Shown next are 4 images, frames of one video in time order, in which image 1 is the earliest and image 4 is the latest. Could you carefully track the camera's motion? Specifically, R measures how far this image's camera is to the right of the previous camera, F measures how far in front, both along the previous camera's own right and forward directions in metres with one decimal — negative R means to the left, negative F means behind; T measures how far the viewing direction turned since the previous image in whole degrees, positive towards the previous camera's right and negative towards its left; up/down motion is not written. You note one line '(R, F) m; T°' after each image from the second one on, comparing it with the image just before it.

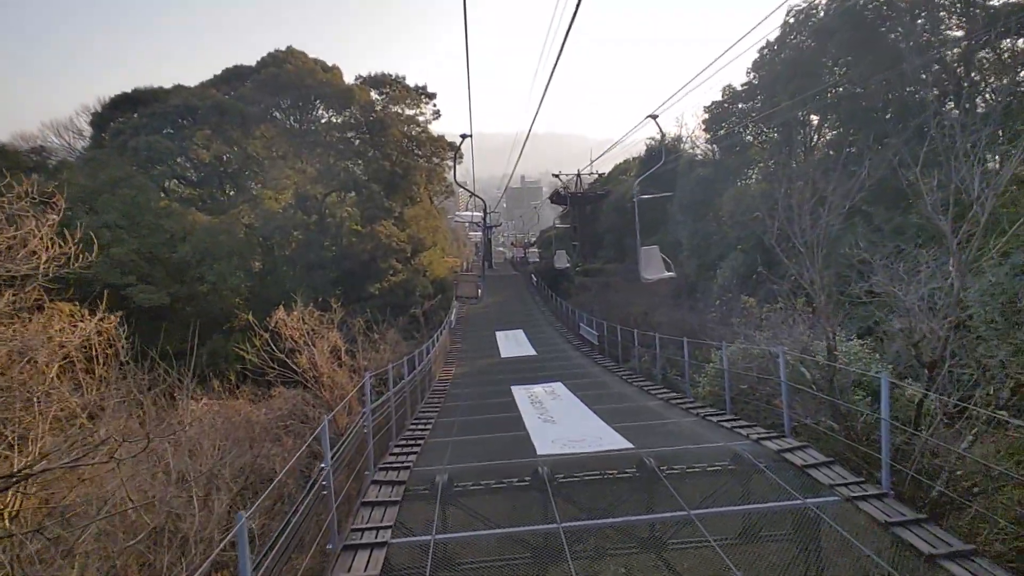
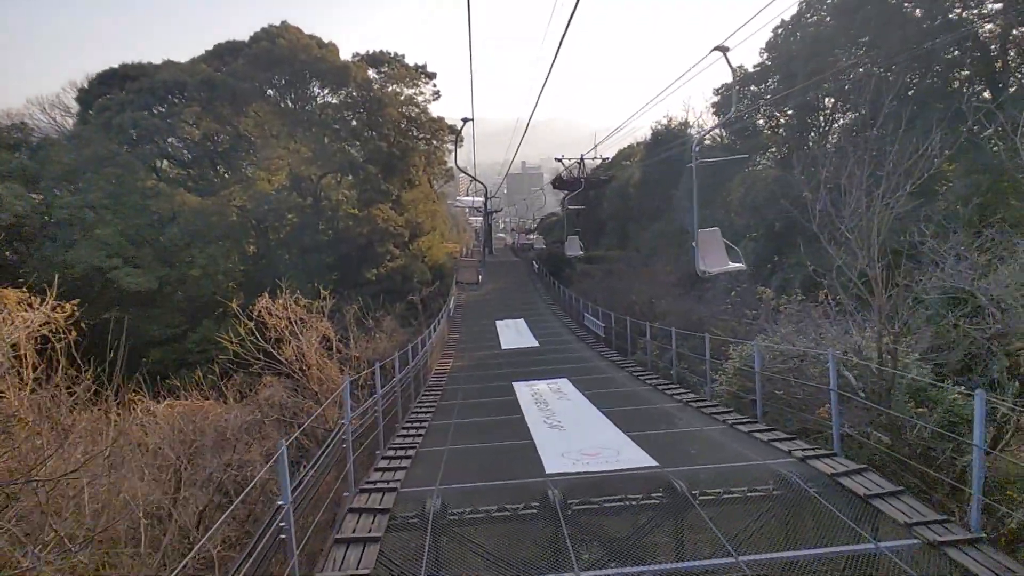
(-0.1, +0.7) m; 0°
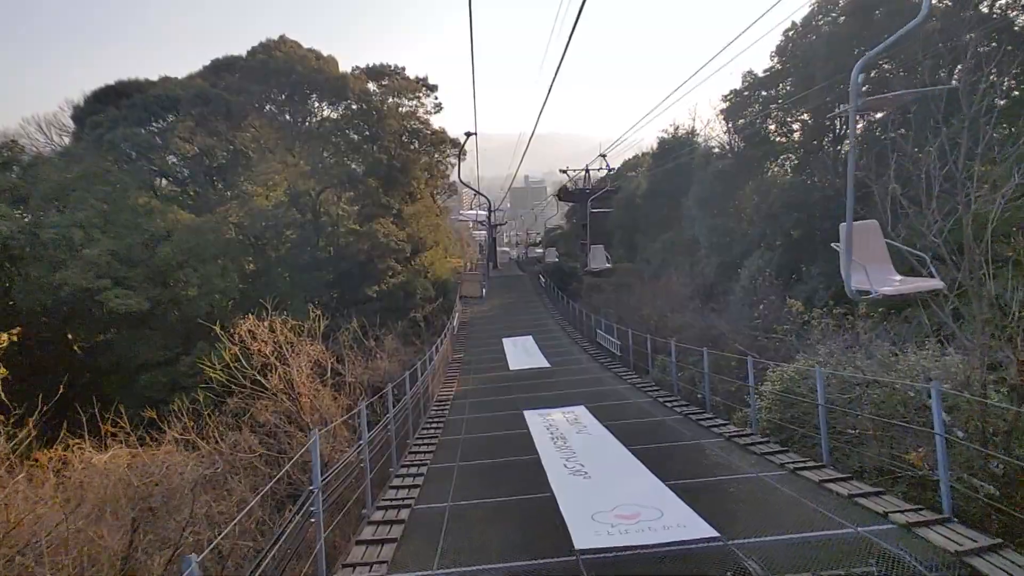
(-0.1, +0.8) m; -1°
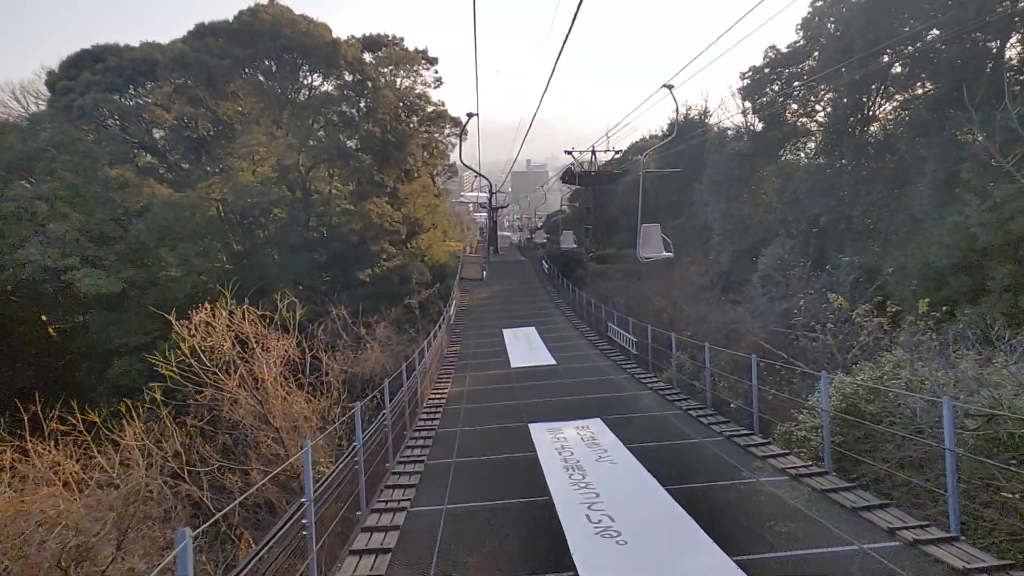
(-0.1, +1.3) m; 0°
